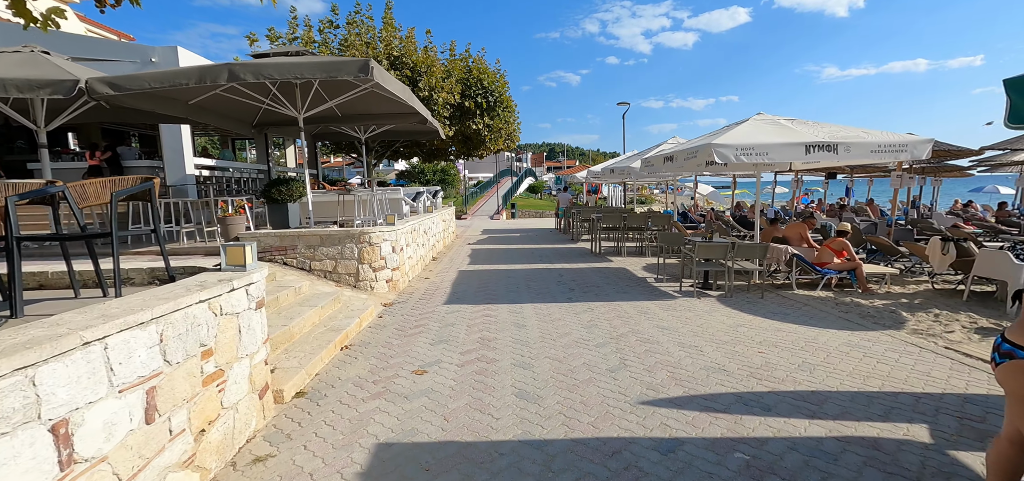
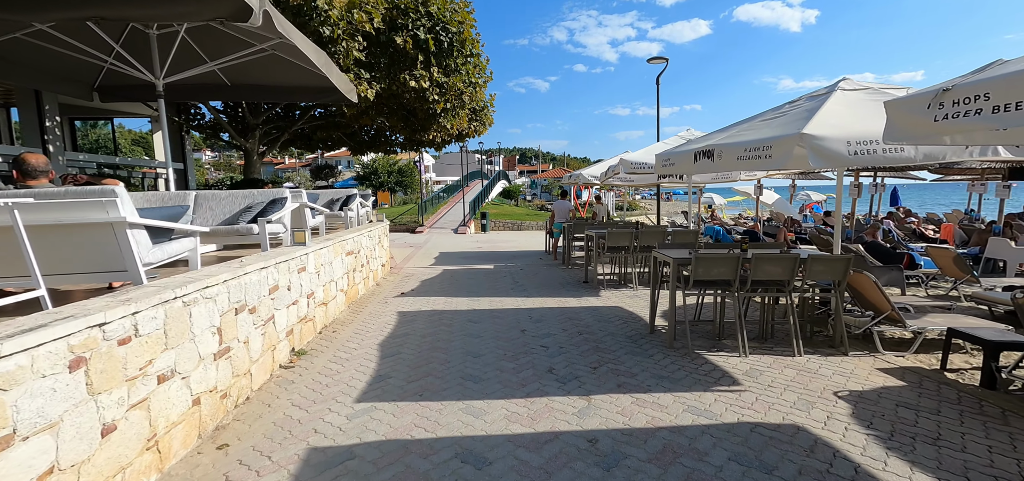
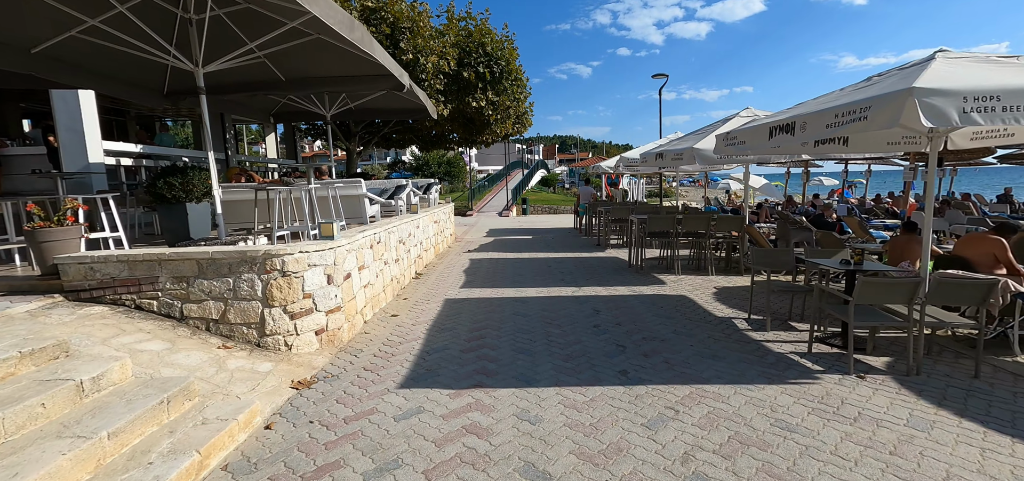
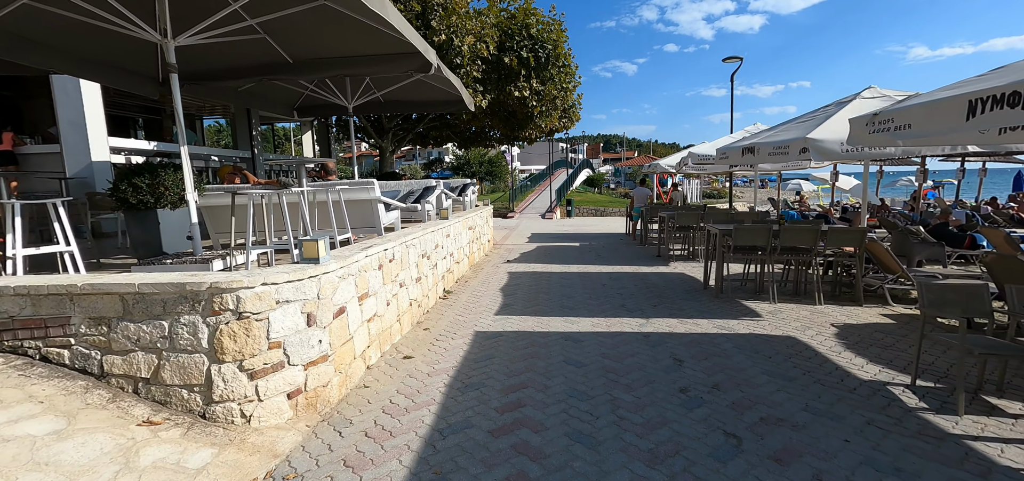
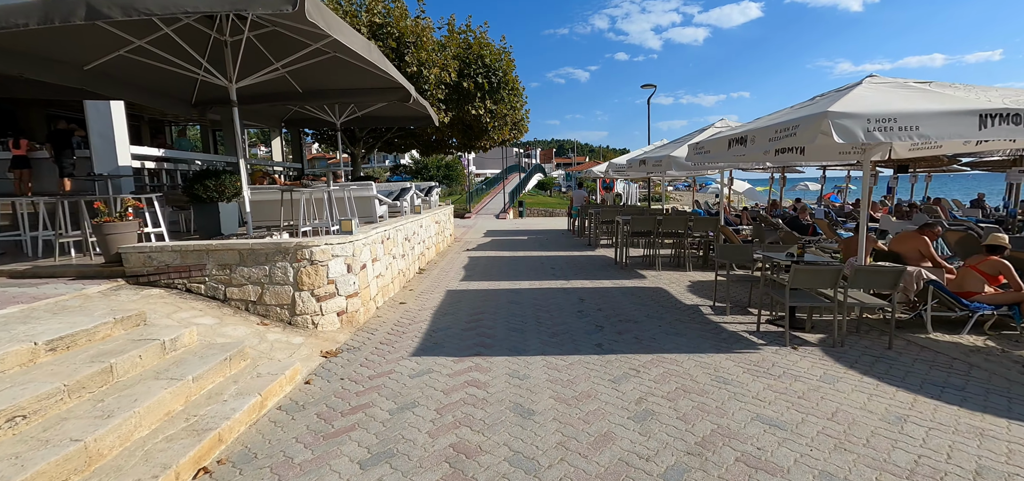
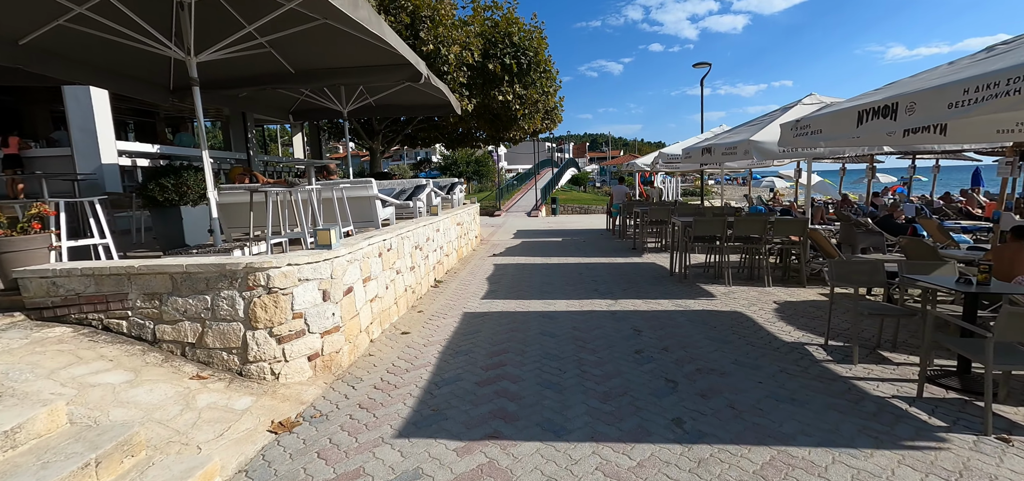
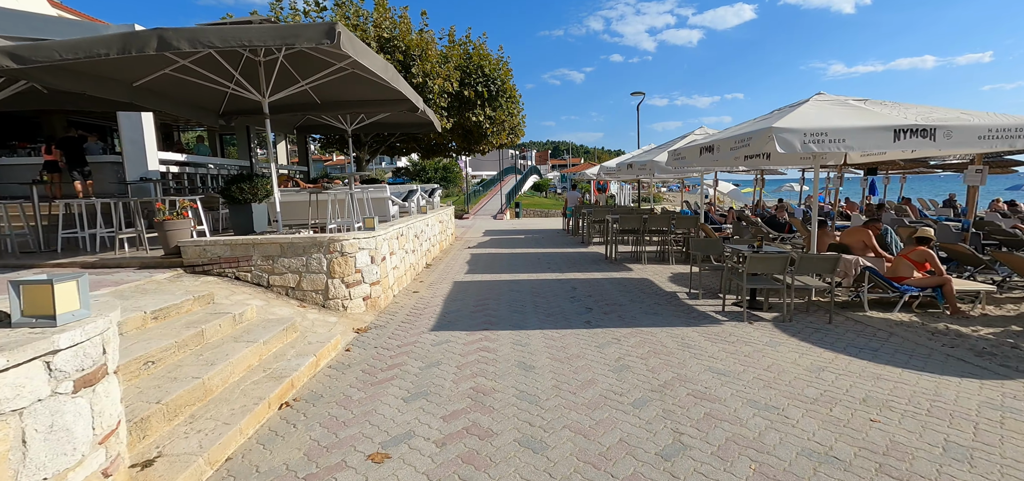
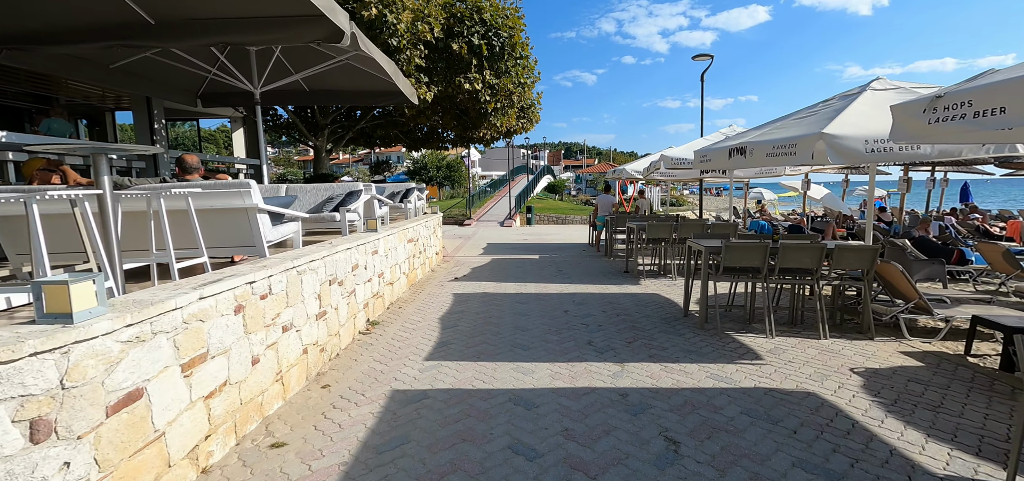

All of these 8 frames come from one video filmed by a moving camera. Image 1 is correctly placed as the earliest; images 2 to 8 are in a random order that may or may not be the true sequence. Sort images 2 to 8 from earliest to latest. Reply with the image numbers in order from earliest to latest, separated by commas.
7, 5, 3, 6, 4, 8, 2
